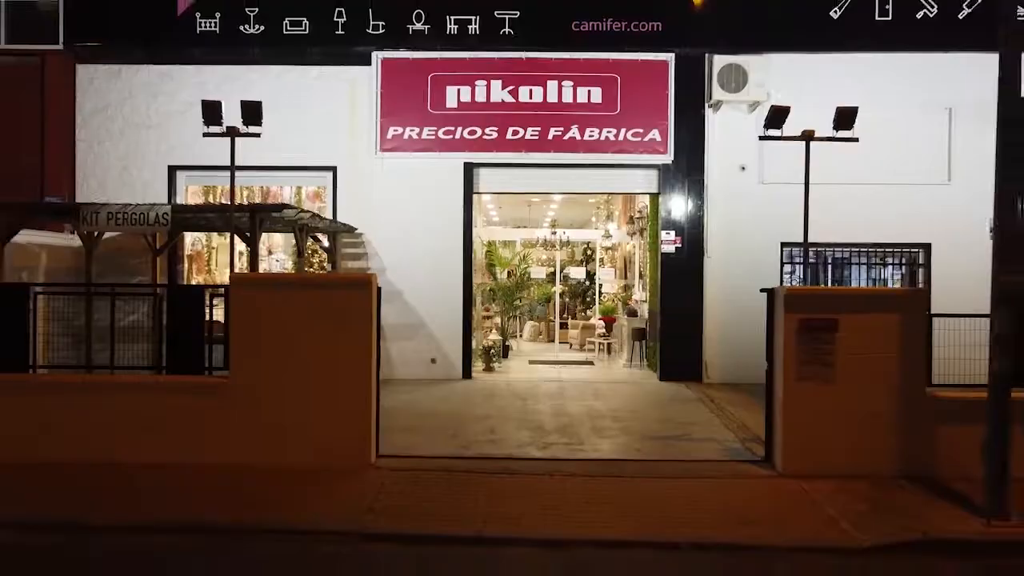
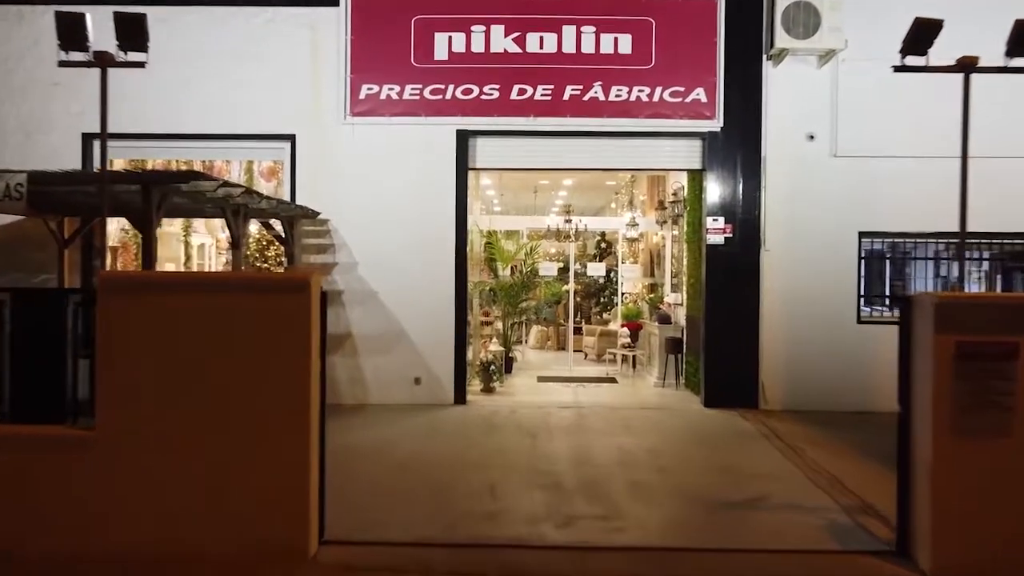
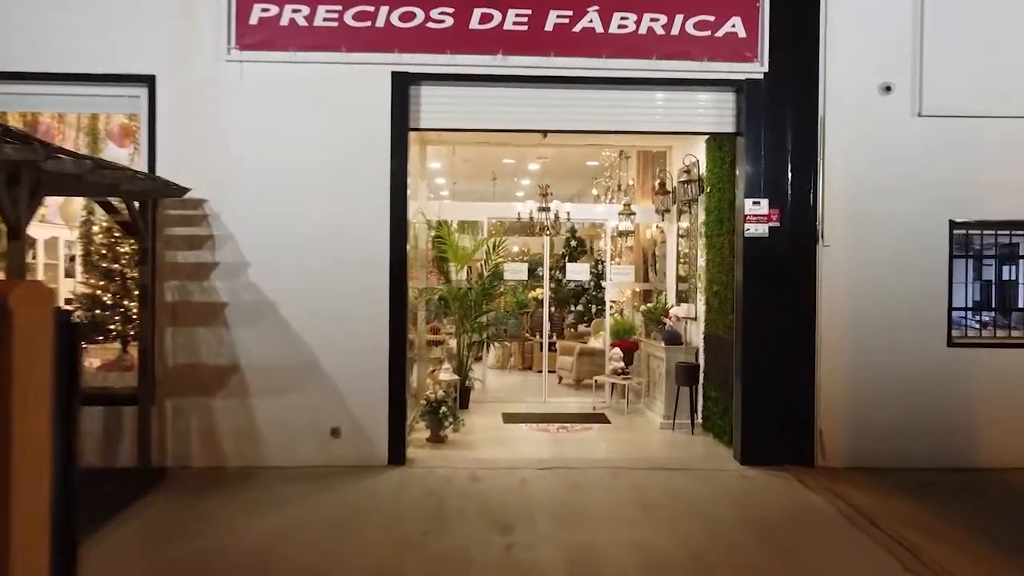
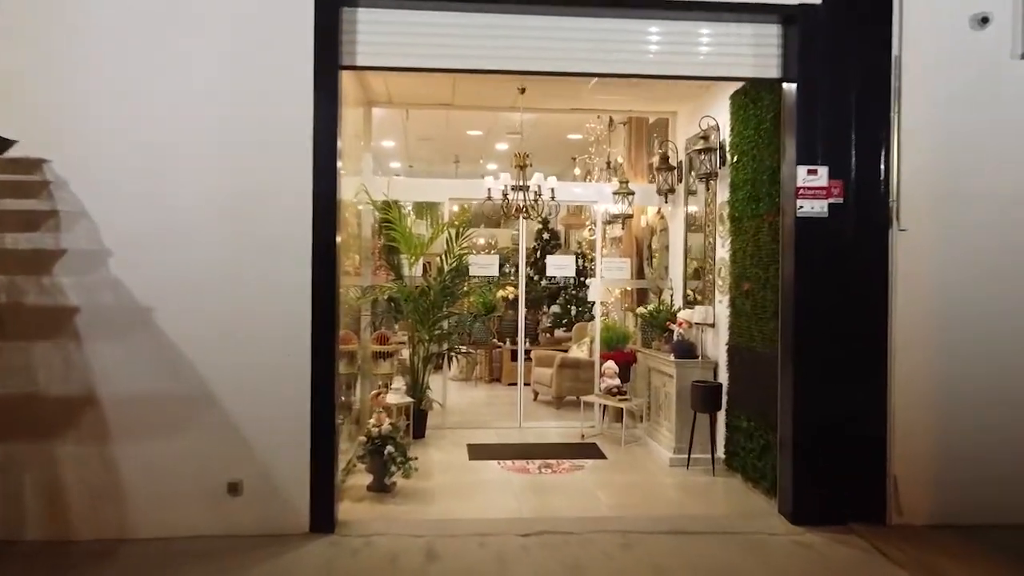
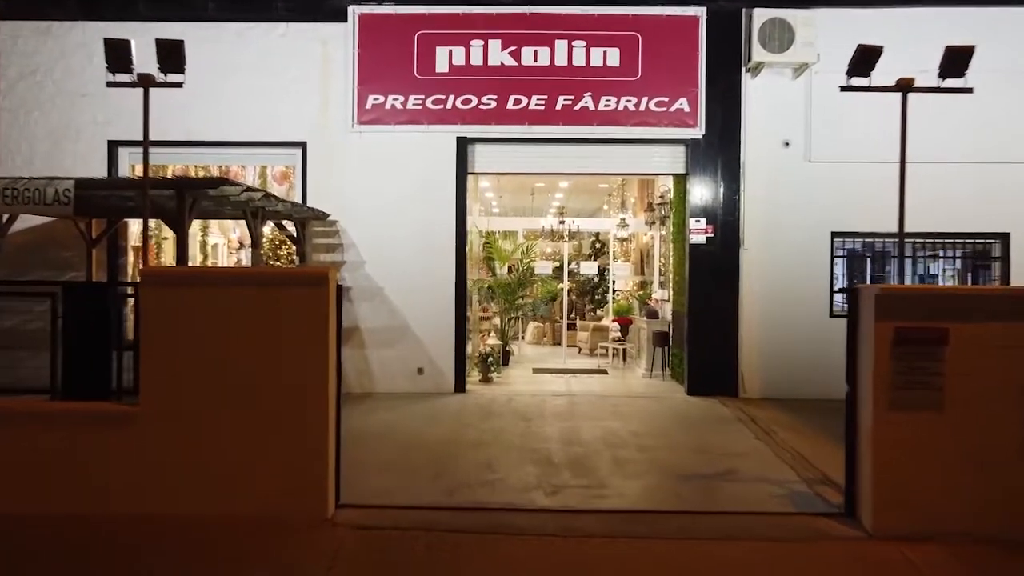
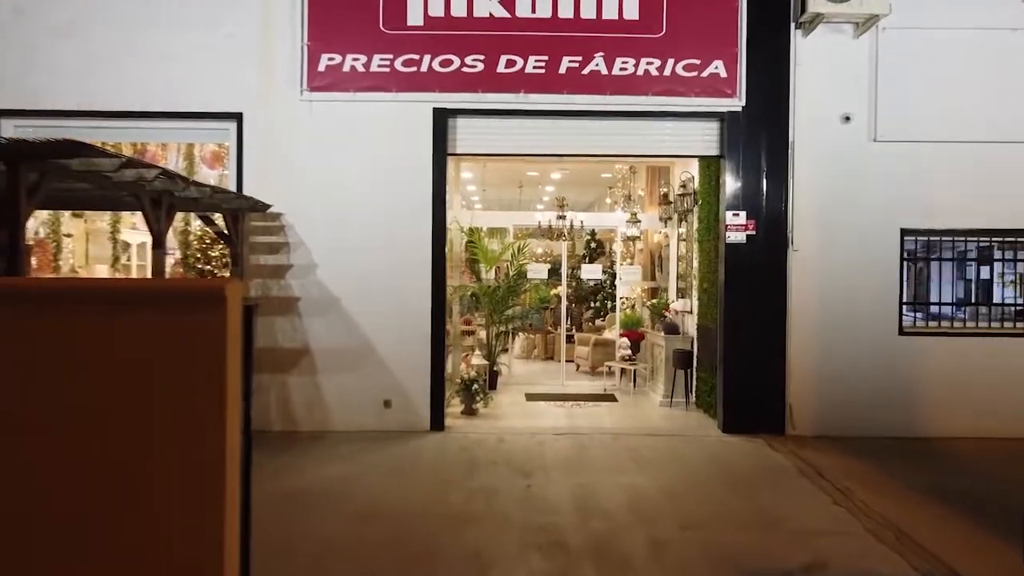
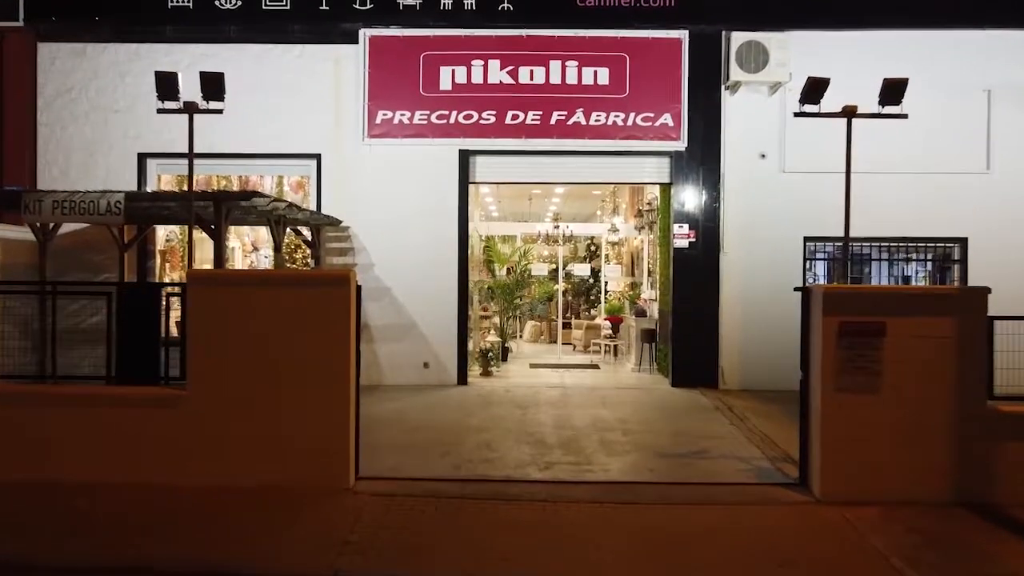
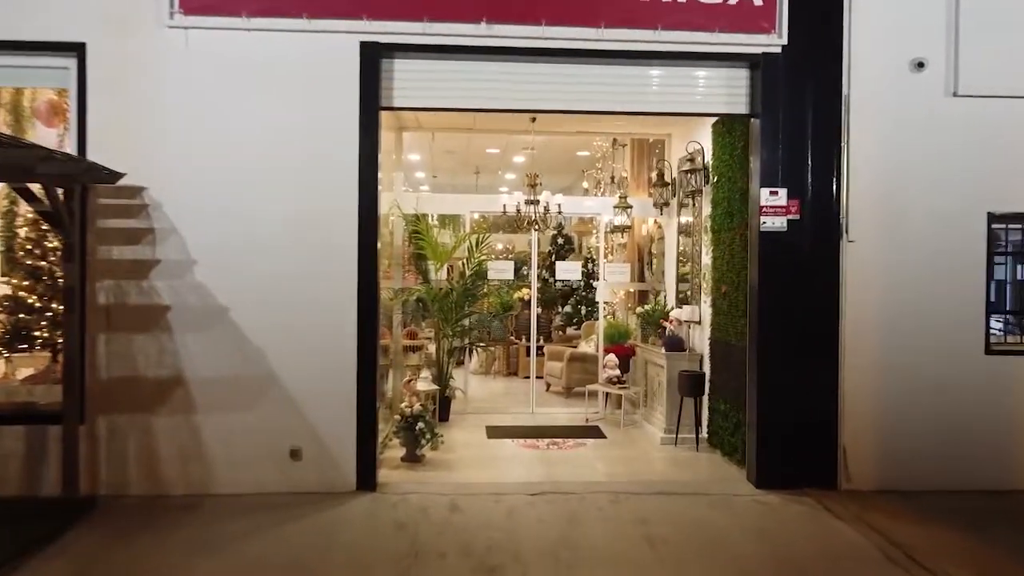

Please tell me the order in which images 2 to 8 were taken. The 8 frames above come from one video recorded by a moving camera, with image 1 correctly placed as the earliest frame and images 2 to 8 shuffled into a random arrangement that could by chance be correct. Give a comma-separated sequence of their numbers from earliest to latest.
7, 5, 2, 6, 3, 8, 4
